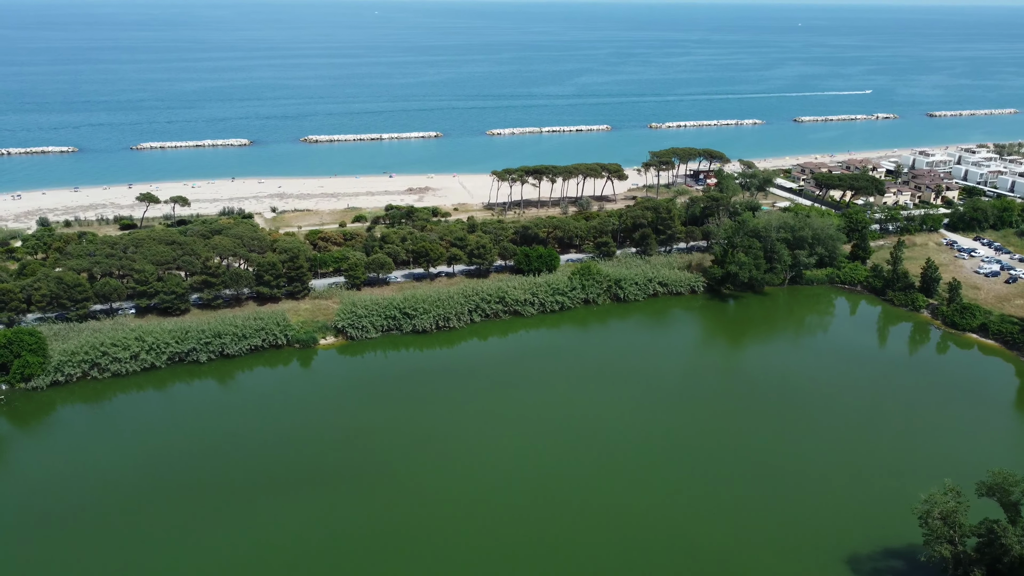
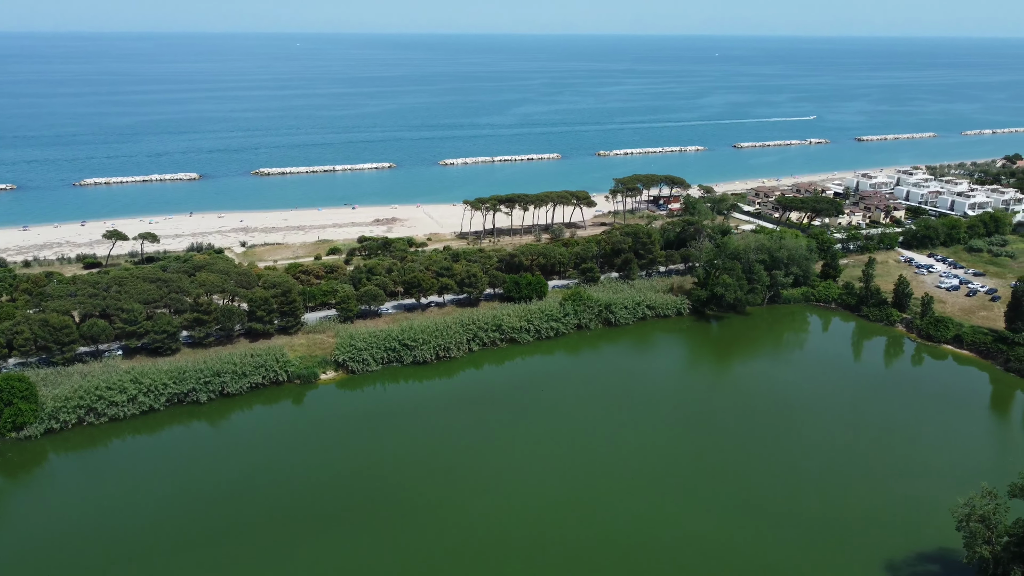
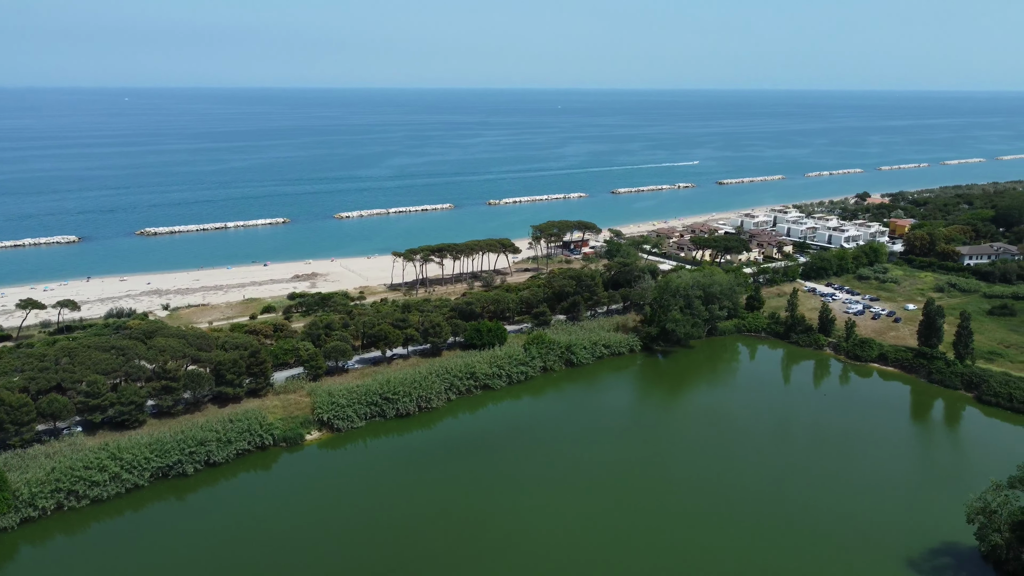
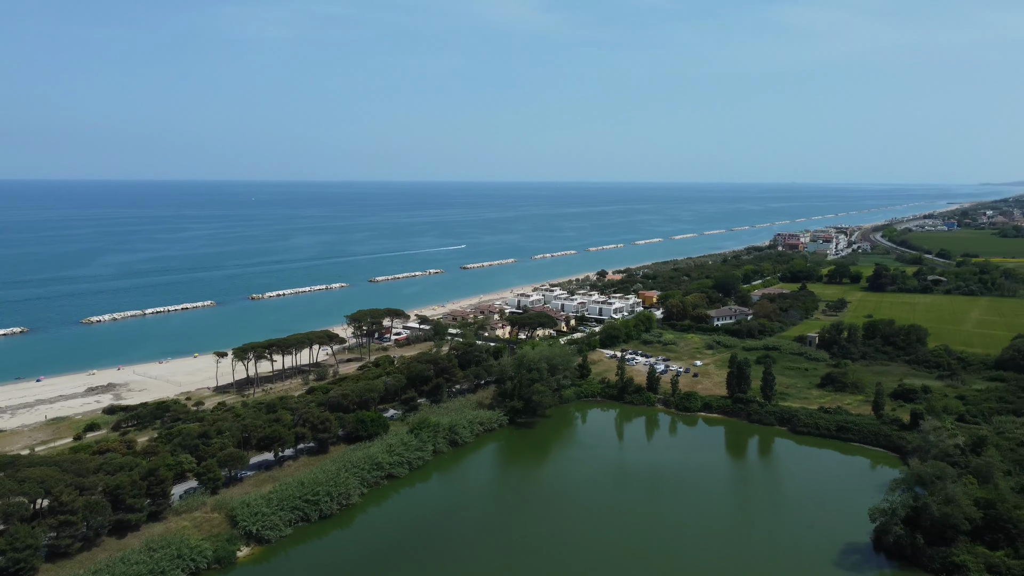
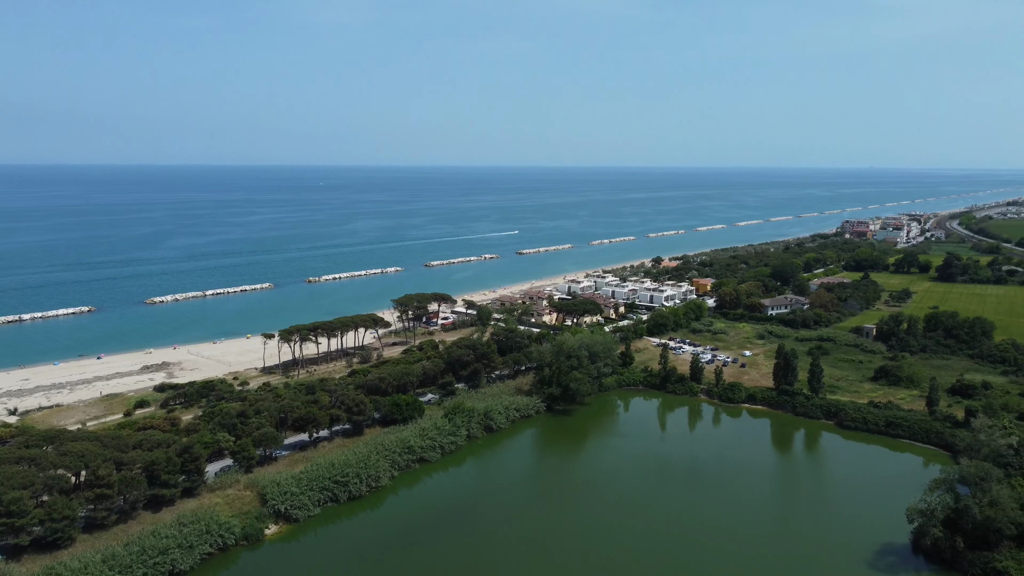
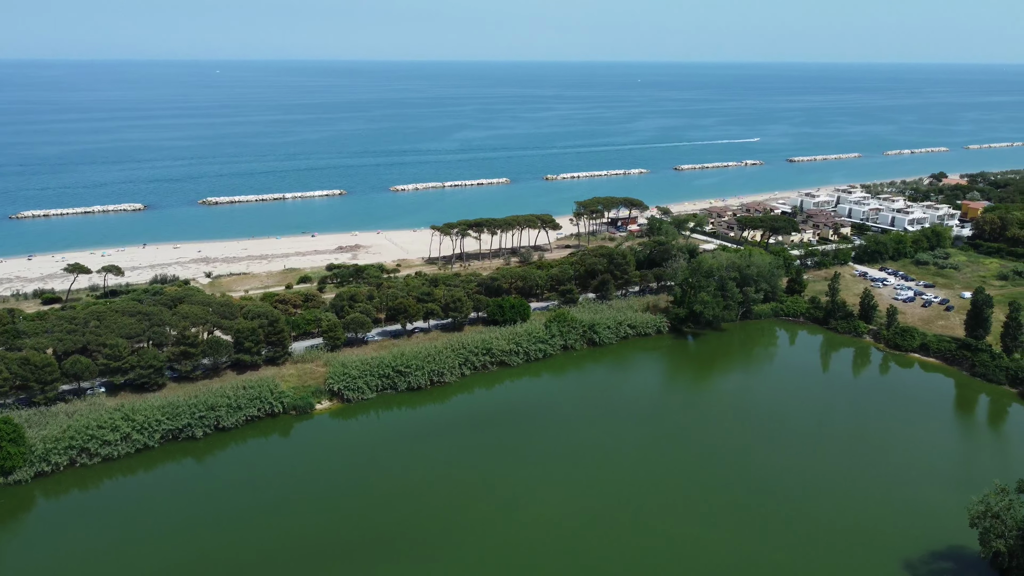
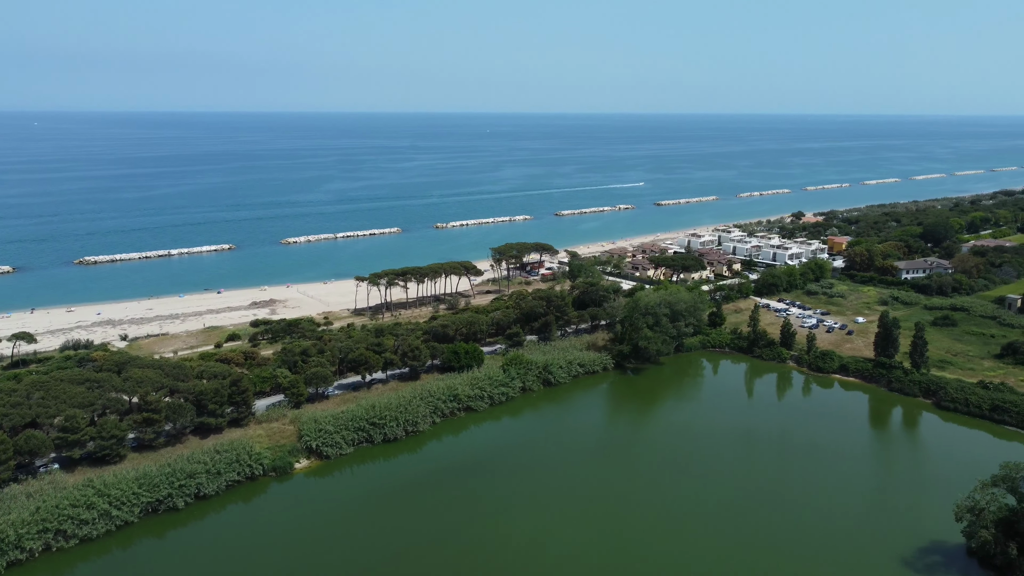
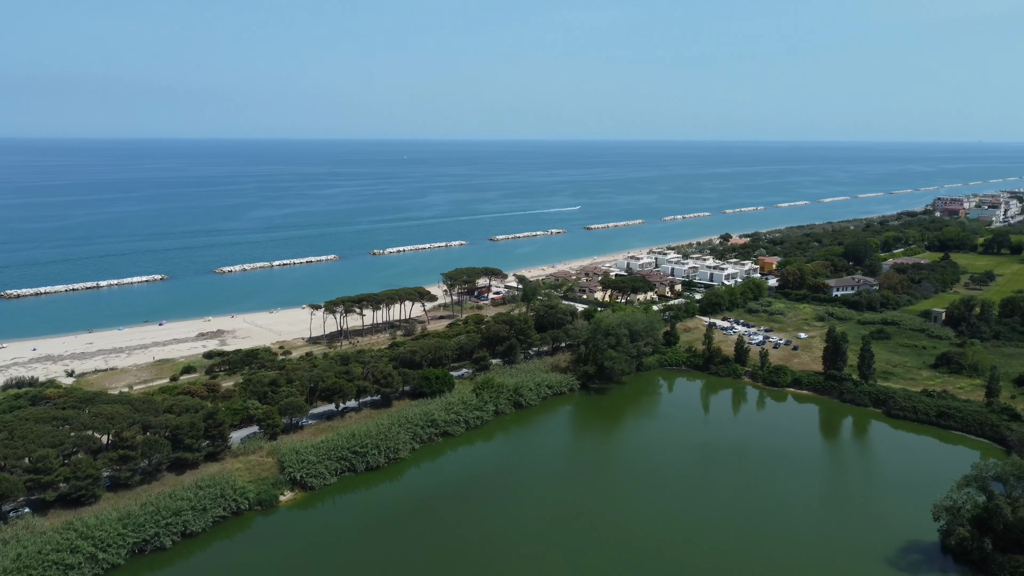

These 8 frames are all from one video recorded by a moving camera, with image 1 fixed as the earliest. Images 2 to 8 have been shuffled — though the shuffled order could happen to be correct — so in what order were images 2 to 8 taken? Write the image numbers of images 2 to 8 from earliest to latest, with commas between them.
2, 6, 3, 7, 8, 5, 4
